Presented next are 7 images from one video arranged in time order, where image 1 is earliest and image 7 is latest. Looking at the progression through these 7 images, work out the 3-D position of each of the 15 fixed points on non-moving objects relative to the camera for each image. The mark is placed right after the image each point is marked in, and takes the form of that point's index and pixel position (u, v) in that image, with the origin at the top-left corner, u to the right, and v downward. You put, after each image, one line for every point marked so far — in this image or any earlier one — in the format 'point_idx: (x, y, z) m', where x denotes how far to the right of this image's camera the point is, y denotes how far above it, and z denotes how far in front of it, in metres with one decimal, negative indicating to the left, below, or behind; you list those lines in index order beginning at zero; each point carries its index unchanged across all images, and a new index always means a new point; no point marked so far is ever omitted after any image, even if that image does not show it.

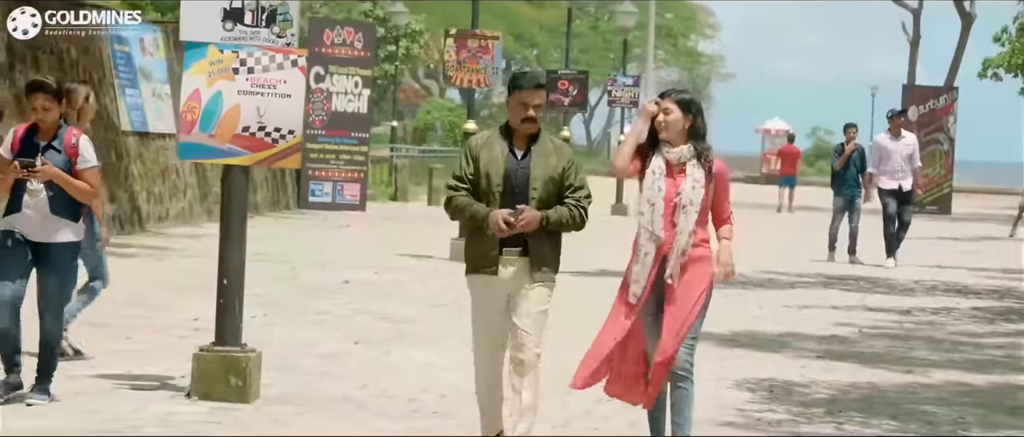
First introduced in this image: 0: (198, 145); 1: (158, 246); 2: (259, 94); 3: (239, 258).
0: (-1.2, +0.3, +8.4) m
1: (-3.0, -0.2, +18.1) m
2: (-1.0, +0.5, +8.4) m
3: (-1.1, -0.2, +8.5) m
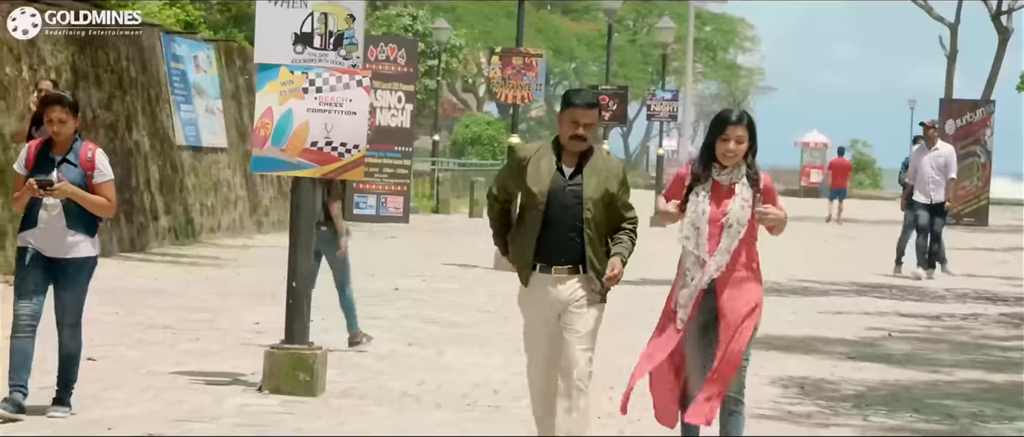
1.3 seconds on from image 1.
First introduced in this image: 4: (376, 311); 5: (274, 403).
0: (-1.0, +0.3, +9.0) m
1: (-2.7, -0.3, +18.7) m
2: (-0.8, +0.5, +9.0) m
3: (-0.9, -0.2, +9.1) m
4: (-0.9, -0.6, +13.5) m
5: (-1.0, -0.7, +8.5) m
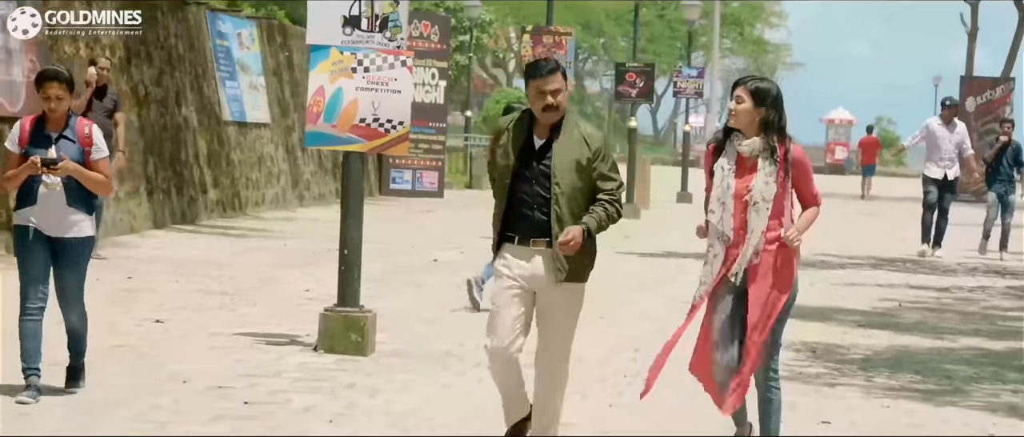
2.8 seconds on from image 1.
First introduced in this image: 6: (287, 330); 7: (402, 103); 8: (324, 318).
0: (-0.9, +0.4, +9.8) m
1: (-2.4, -0.1, +19.6) m
2: (-0.6, +0.6, +9.8) m
3: (-0.7, -0.1, +10.0) m
4: (-0.6, -0.4, +14.3) m
5: (-0.8, -0.6, +9.4) m
6: (-1.1, -0.5, +10.4) m
7: (-0.5, +0.5, +9.9) m
8: (-0.9, -0.4, +9.6) m
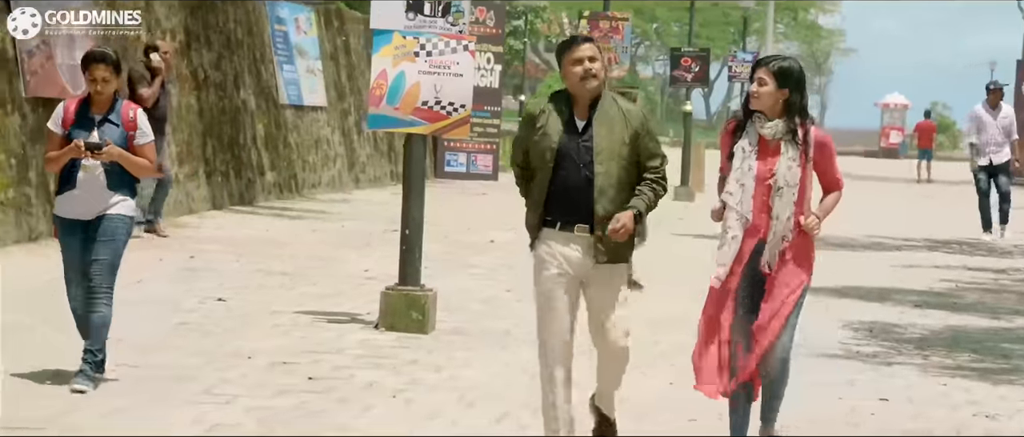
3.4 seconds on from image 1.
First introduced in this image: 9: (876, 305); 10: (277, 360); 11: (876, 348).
0: (-0.6, +0.5, +9.9) m
1: (-1.9, +0.1, +19.7) m
2: (-0.4, +0.7, +9.9) m
3: (-0.4, 0.0, +10.0) m
4: (-0.3, -0.3, +14.4) m
5: (-0.5, -0.5, +9.5) m
6: (-0.8, -0.4, +10.5) m
7: (-0.2, +0.6, +9.9) m
8: (-0.6, -0.4, +9.7) m
9: (+2.2, -0.5, +12.7) m
10: (-0.9, -0.6, +8.5) m
11: (+1.8, -0.6, +10.3) m
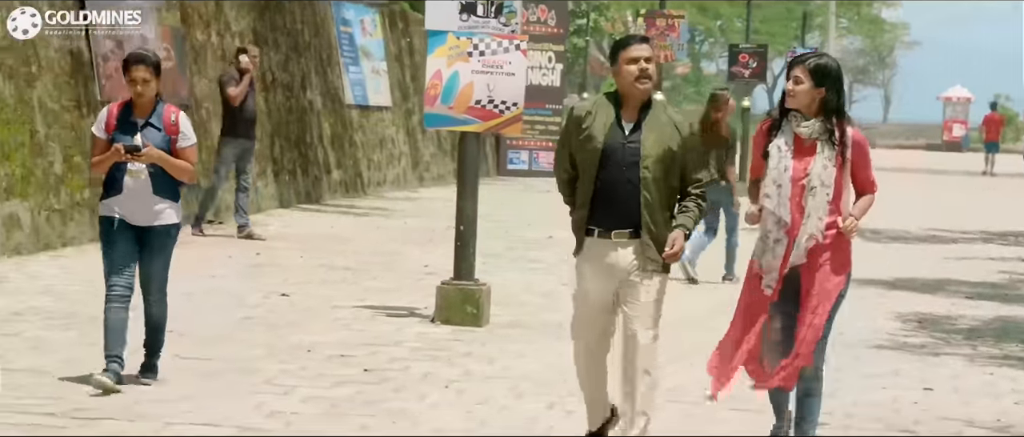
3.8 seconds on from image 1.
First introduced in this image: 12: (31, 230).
0: (-0.4, +0.5, +10.2) m
1: (-1.3, +0.1, +20.0) m
2: (-0.1, +0.7, +10.1) m
3: (-0.2, 0.0, +10.3) m
4: (+0.1, -0.3, +14.6) m
5: (-0.3, -0.5, +9.7) m
6: (-0.5, -0.4, +10.8) m
7: (0.0, +0.6, +10.2) m
8: (-0.3, -0.3, +9.9) m
9: (+2.5, -0.5, +12.9) m
10: (-0.7, -0.6, +8.8) m
11: (+2.0, -0.6, +10.4) m
12: (-3.1, -0.1, +13.6) m
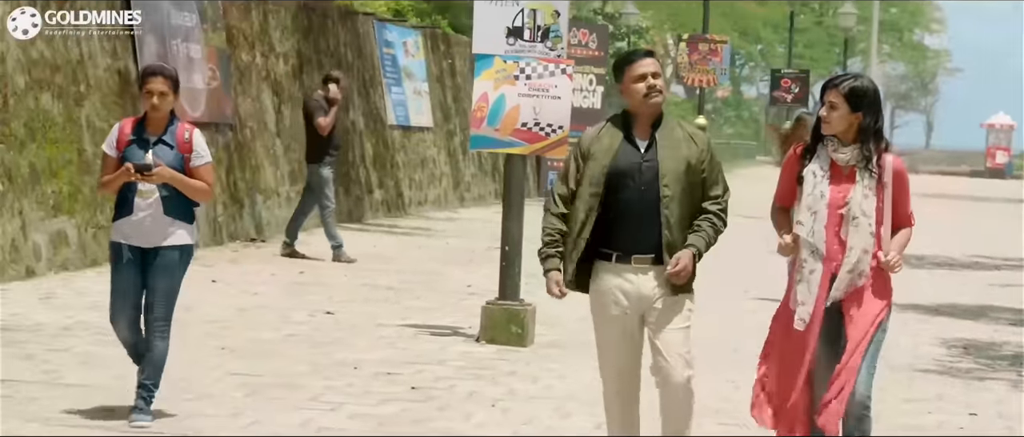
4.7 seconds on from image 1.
0: (-0.1, +0.4, +10.2) m
1: (-0.9, -0.1, +20.0) m
2: (+0.1, +0.6, +10.2) m
3: (0.0, -0.1, +10.3) m
4: (+0.4, -0.4, +14.7) m
5: (-0.1, -0.6, +9.8) m
6: (-0.3, -0.5, +10.8) m
7: (+0.2, +0.5, +10.2) m
8: (-0.1, -0.4, +10.0) m
9: (+2.8, -0.6, +12.9) m
10: (-0.5, -0.6, +8.9) m
11: (+2.2, -0.7, +10.4) m
12: (-2.8, -0.2, +13.7) m
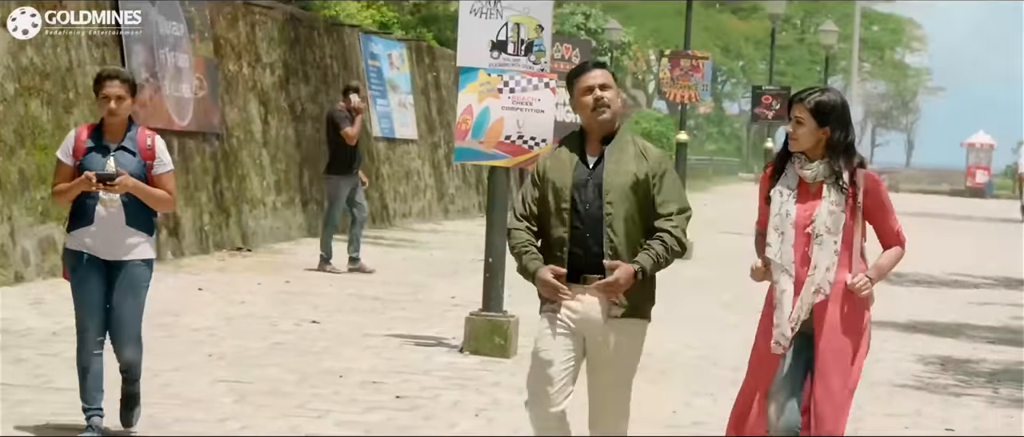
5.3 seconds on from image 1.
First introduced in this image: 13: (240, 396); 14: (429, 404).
0: (-0.2, +0.3, +10.4) m
1: (-1.1, -0.2, +20.2) m
2: (0.0, +0.5, +10.3) m
3: (0.0, -0.1, +10.5) m
4: (+0.3, -0.5, +14.8) m
5: (-0.2, -0.7, +9.9) m
6: (-0.4, -0.6, +11.0) m
7: (+0.2, +0.5, +10.4) m
8: (-0.2, -0.5, +10.1) m
9: (+2.7, -0.7, +13.0) m
10: (-0.6, -0.7, +9.0) m
11: (+2.2, -0.8, +10.6) m
12: (-2.9, -0.2, +13.8) m
13: (-1.1, -0.7, +8.4) m
14: (-0.3, -0.7, +8.4) m
